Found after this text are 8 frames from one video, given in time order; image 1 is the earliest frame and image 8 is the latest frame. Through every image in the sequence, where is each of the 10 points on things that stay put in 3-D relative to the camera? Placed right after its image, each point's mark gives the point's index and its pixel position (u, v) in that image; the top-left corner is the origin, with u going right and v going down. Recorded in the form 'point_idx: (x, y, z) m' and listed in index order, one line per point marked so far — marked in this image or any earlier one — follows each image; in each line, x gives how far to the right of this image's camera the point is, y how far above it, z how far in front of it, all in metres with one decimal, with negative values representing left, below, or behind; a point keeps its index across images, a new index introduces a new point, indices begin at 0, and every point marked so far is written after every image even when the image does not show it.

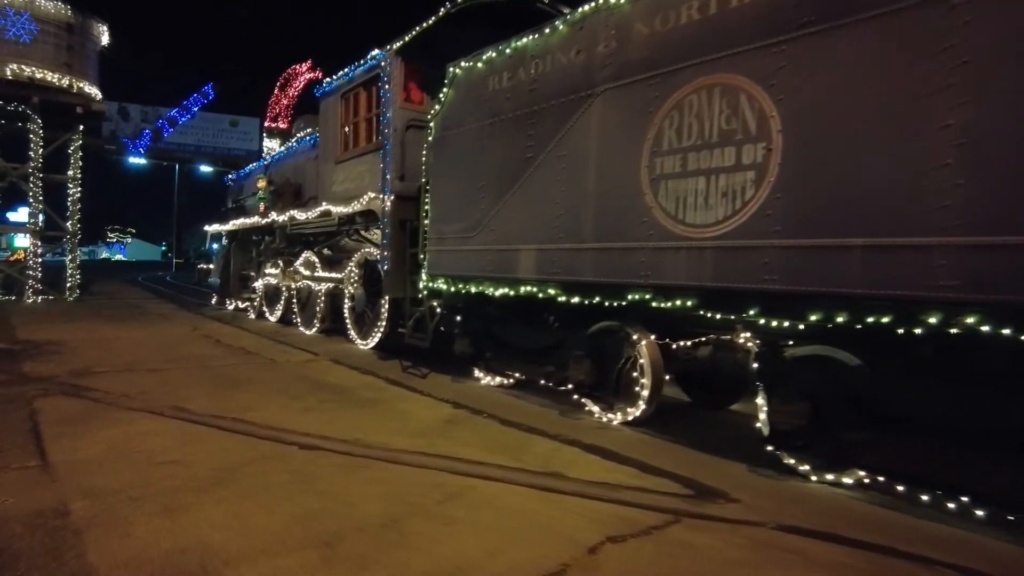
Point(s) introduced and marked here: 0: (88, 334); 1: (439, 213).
0: (-8.7, -0.9, +13.5) m
1: (-1.0, +1.0, +8.7) m
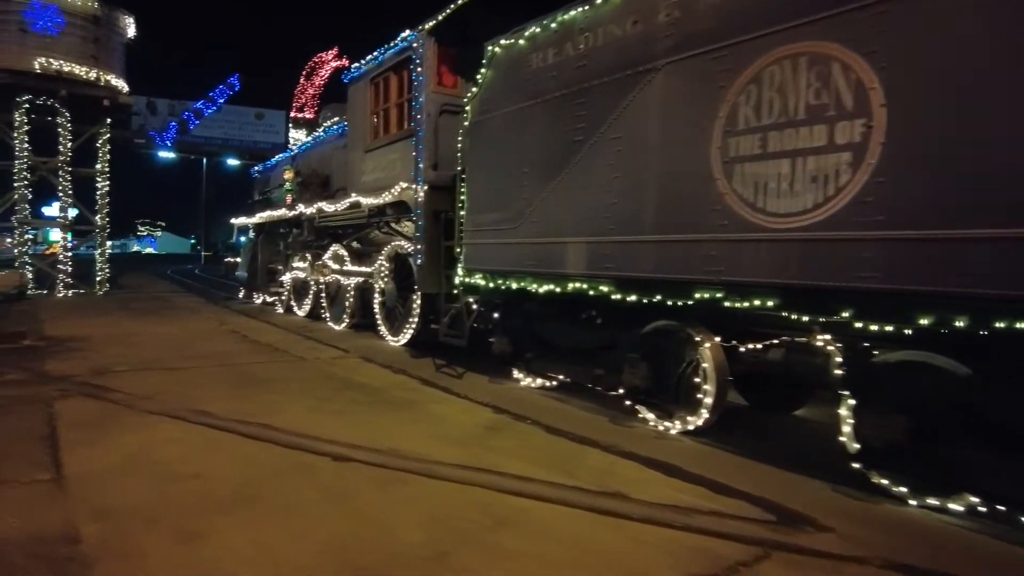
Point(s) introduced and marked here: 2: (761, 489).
0: (-8.0, -0.8, +13.2) m
1: (-0.5, +1.1, +8.1) m
2: (+2.0, -1.6, +5.2) m
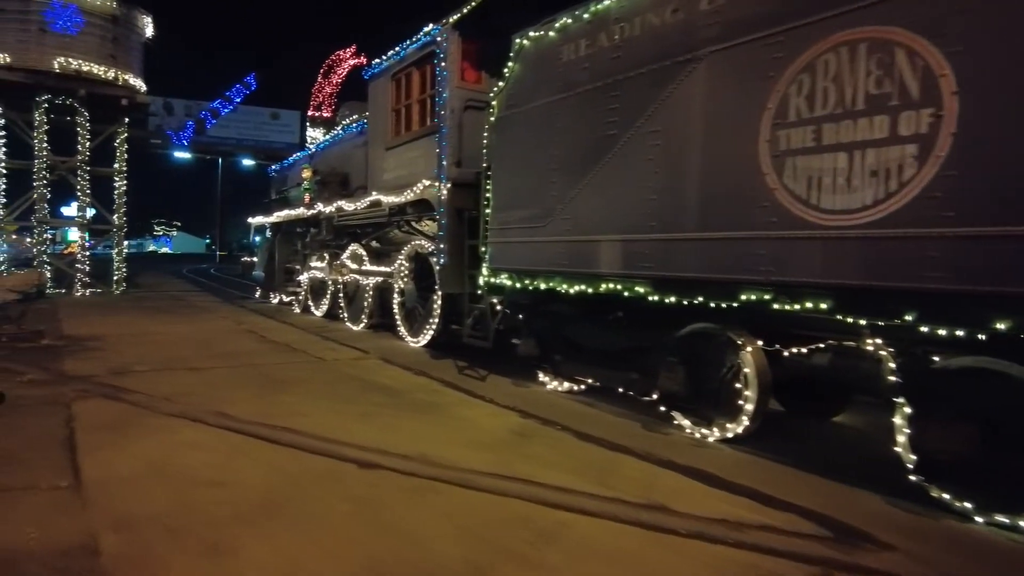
0: (-7.6, -0.8, +13.1) m
1: (-0.1, +1.1, +7.9) m
2: (+2.2, -1.6, +4.9) m
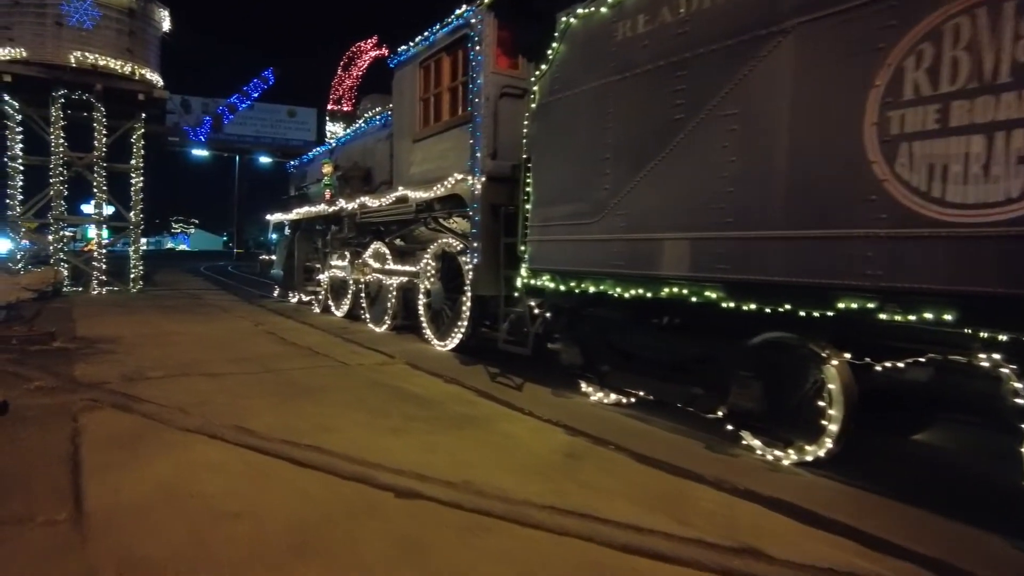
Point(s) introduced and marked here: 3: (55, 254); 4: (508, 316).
0: (-7.0, -0.8, +12.6) m
1: (+0.3, +1.0, +7.2) m
2: (+2.6, -1.6, +4.2) m
3: (-13.7, +1.0, +19.7) m
4: (0.0, -0.3, +8.2) m
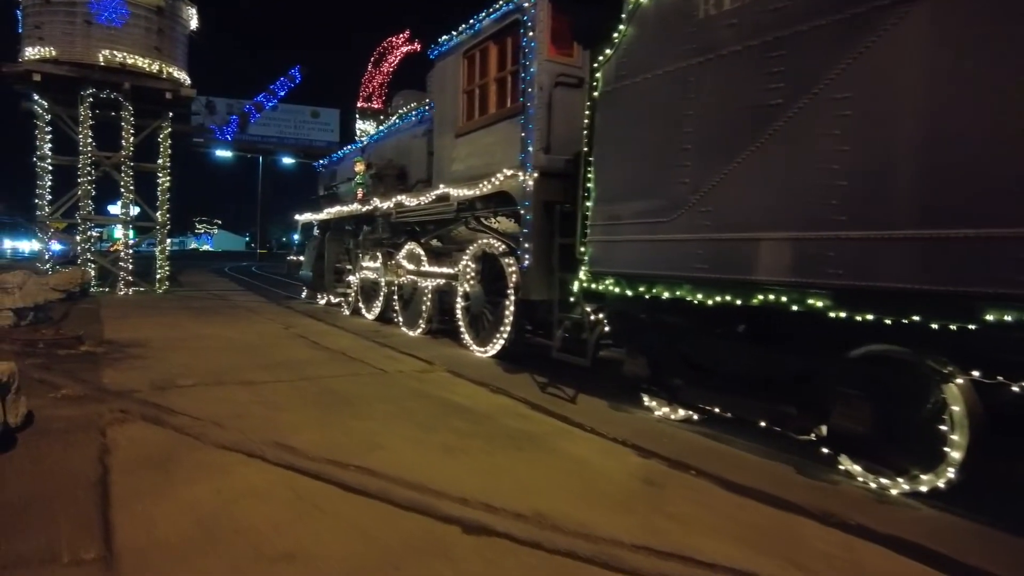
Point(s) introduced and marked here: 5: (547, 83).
0: (-6.3, -0.8, +12.2) m
1: (+1.0, +1.0, +6.6) m
2: (+3.1, -1.7, +3.5) m
3: (-12.8, +1.0, +19.5) m
4: (+0.6, -0.4, +7.6) m
5: (+0.4, +2.4, +7.7) m
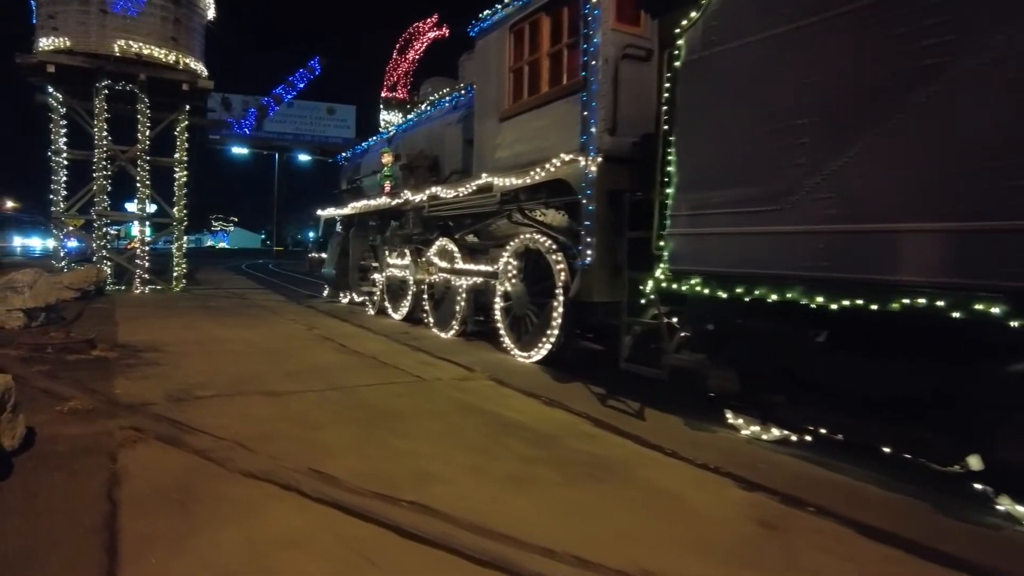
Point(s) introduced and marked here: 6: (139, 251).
0: (-5.5, -0.8, +11.5) m
1: (+1.6, +1.0, +5.7) m
2: (+3.7, -1.7, +2.5) m
3: (-11.9, +1.1, +18.9) m
4: (+1.2, -0.4, +6.7) m
5: (+1.0, +2.4, +6.8) m
6: (-11.0, +1.1, +19.4) m
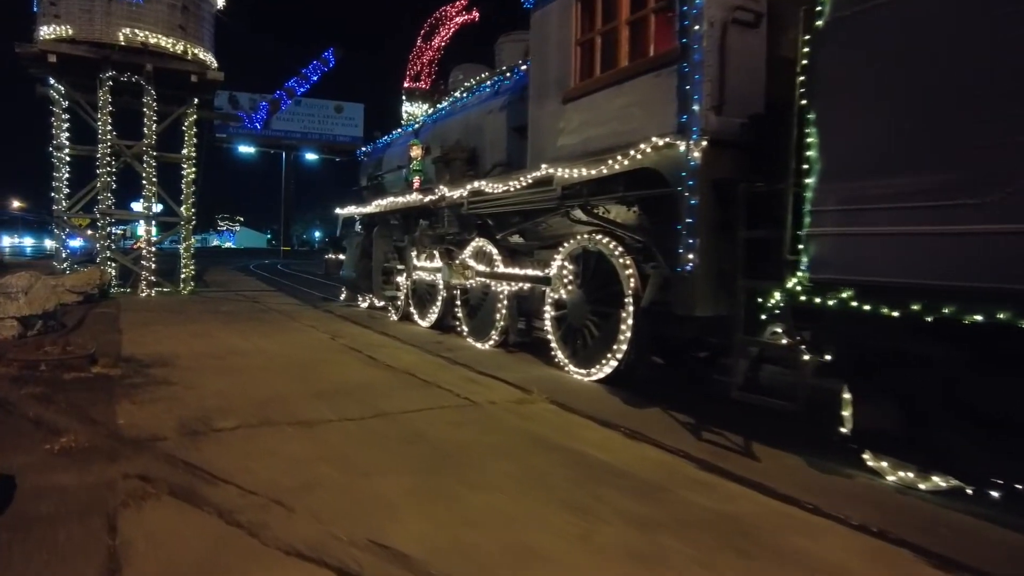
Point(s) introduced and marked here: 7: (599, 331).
0: (-4.8, -0.9, +10.3) m
1: (+2.3, +0.9, +4.5) m
2: (+4.4, -1.8, +1.3) m
3: (-11.1, +1.0, +17.8) m
4: (+2.0, -0.5, +5.5) m
5: (+1.8, +2.3, +5.6) m
6: (-10.2, +1.0, +18.3) m
7: (+1.1, -0.5, +8.2) m
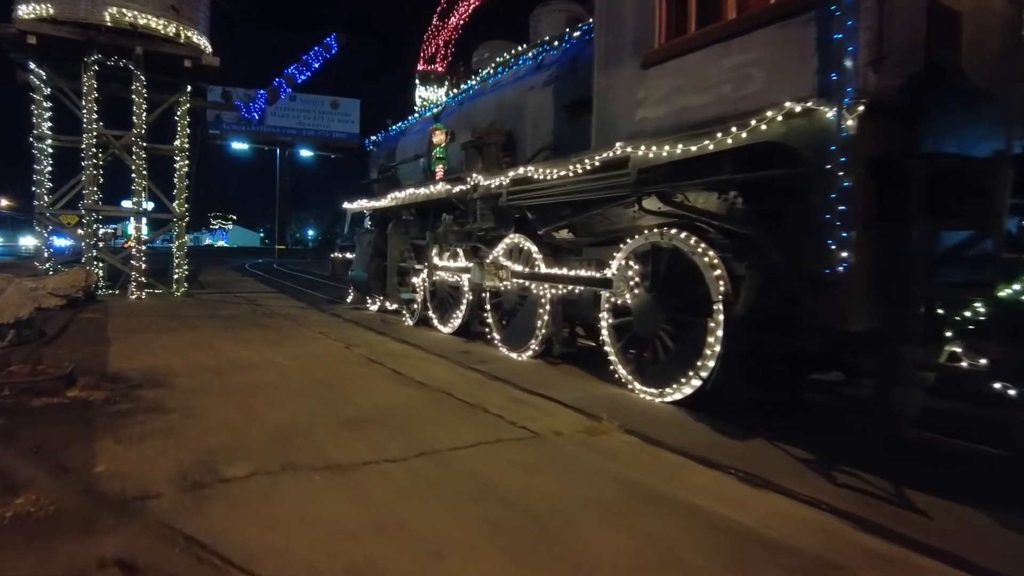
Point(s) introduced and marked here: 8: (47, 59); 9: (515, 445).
0: (-4.2, -1.0, +8.9) m
1: (+3.0, +0.8, +3.2) m
2: (+5.1, -1.9, 0.0) m
3: (-10.6, +0.9, +16.3) m
4: (+2.6, -0.6, +4.2) m
5: (+2.4, +2.2, +4.3) m
6: (-9.7, +1.0, +16.9) m
7: (+1.7, -0.6, +6.9) m
8: (-11.2, +5.6, +15.8) m
9: (0.0, -1.4, +5.6) m
